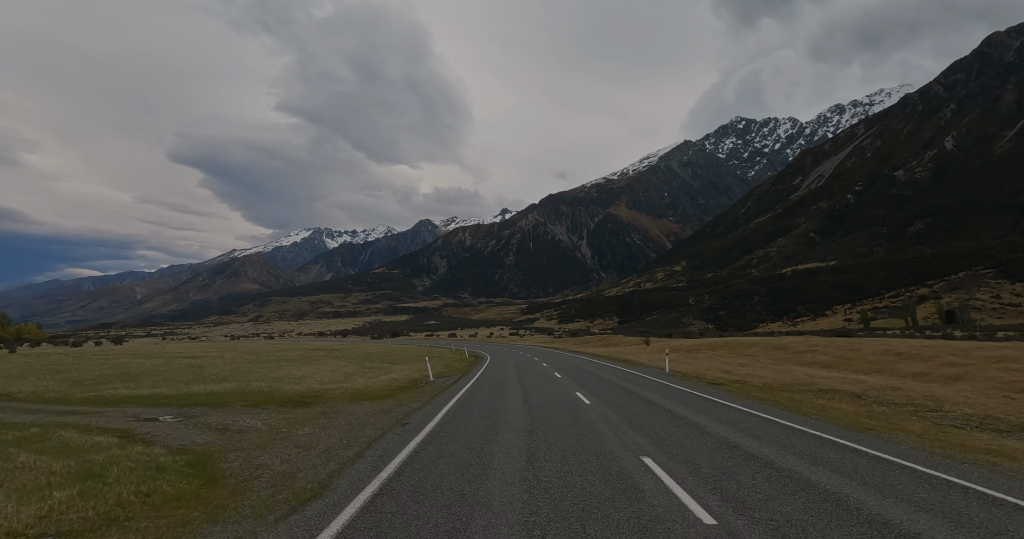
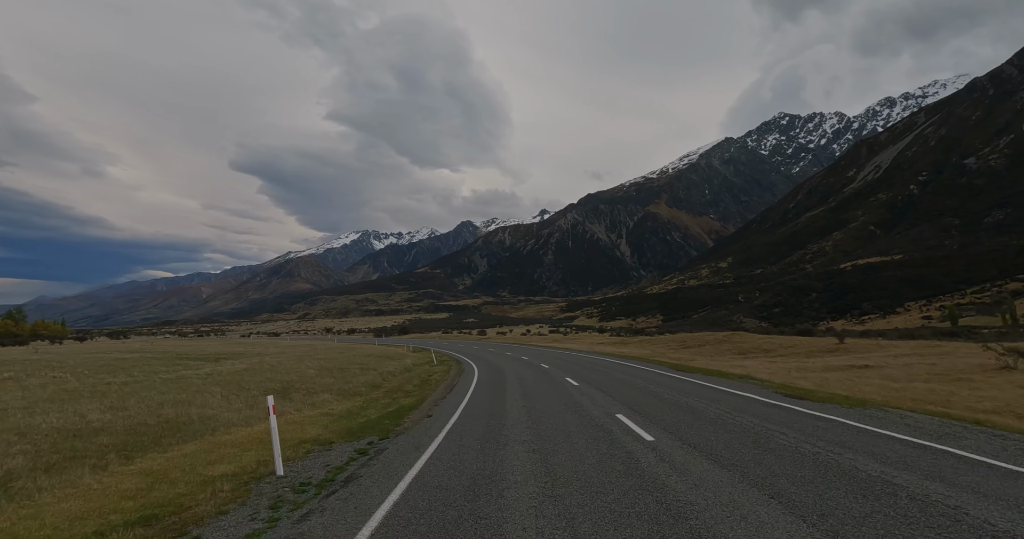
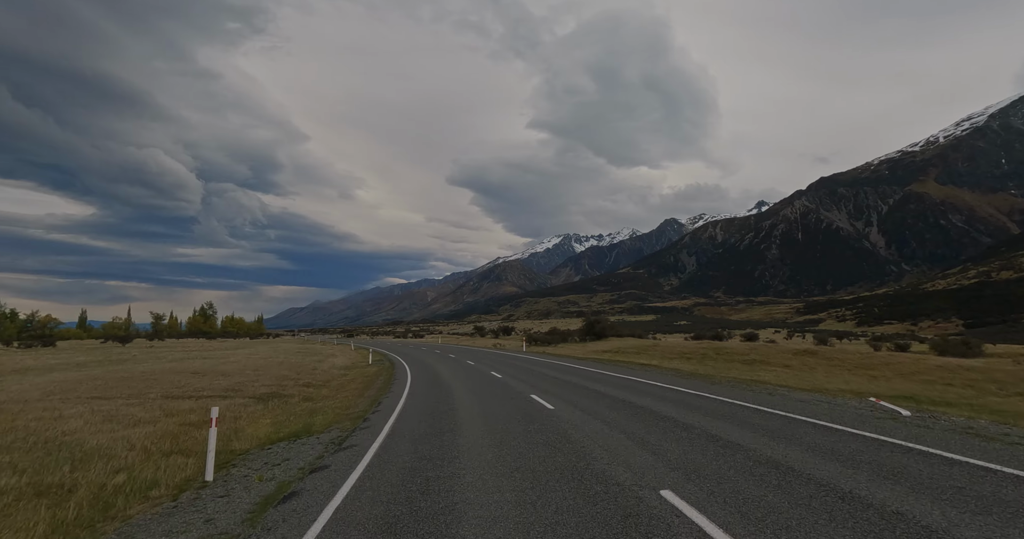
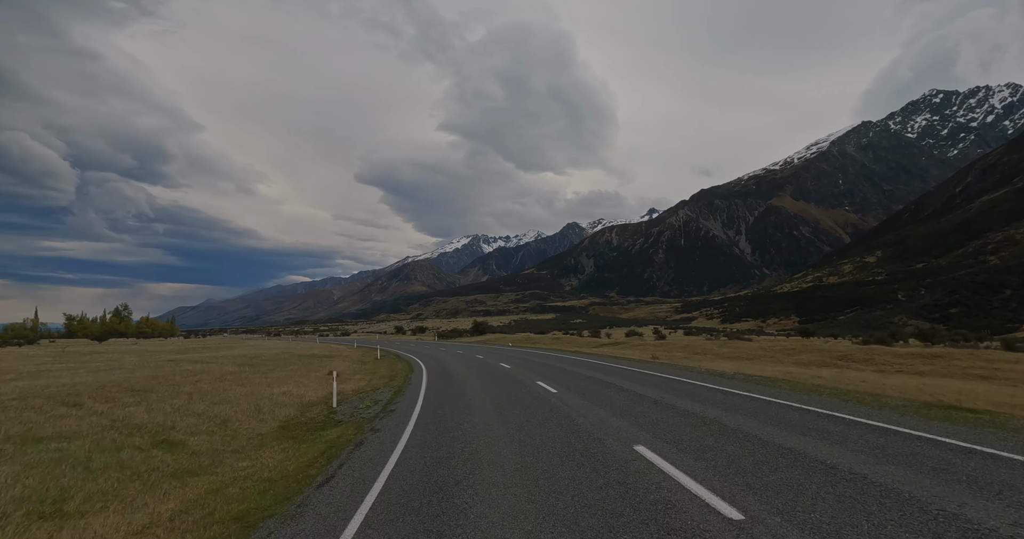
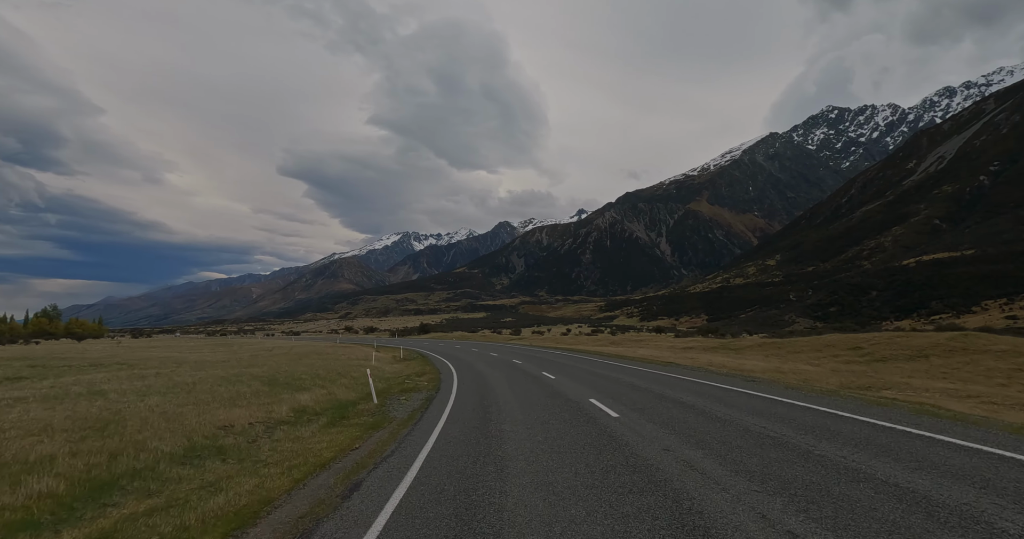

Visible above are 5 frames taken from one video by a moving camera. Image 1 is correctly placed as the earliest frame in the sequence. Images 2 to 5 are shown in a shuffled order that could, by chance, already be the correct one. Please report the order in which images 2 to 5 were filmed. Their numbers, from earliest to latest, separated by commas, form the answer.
2, 5, 4, 3
